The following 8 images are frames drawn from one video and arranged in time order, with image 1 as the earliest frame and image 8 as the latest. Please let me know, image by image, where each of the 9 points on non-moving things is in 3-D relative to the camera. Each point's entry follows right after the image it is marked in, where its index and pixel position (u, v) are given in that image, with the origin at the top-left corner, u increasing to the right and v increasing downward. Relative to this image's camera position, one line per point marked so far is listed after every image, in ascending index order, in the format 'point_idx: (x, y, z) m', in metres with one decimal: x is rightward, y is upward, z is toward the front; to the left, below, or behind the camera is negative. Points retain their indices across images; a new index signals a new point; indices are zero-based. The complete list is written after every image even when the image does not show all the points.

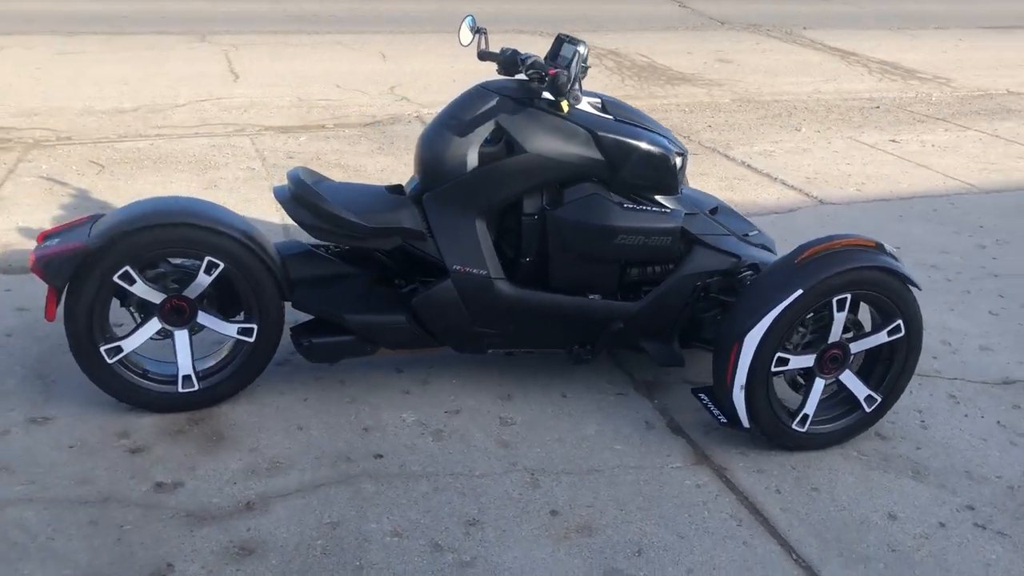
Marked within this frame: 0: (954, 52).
0: (+6.9, +3.7, +14.9) m
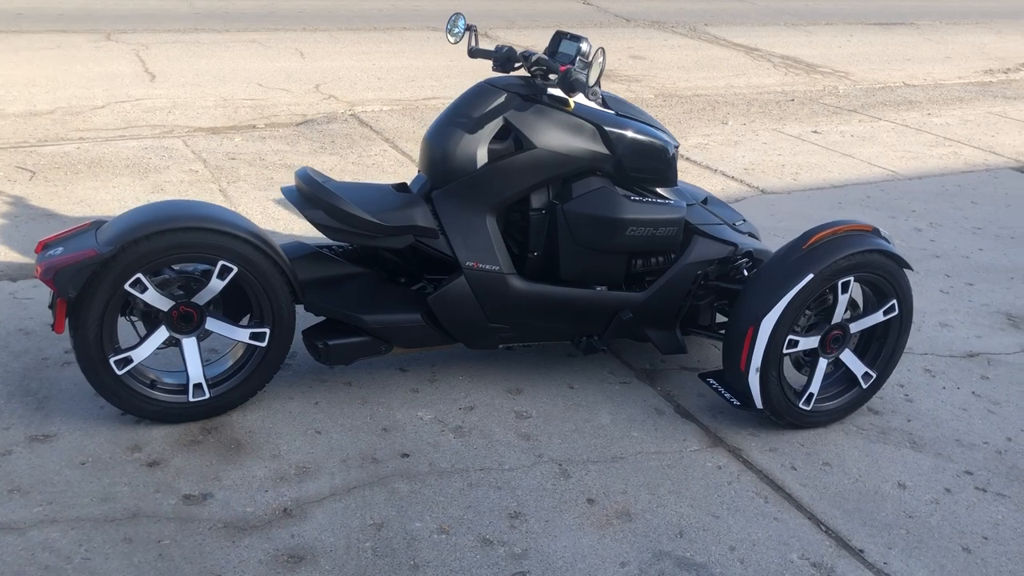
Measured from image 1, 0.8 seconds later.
0: (+5.5, +4.0, +15.6) m
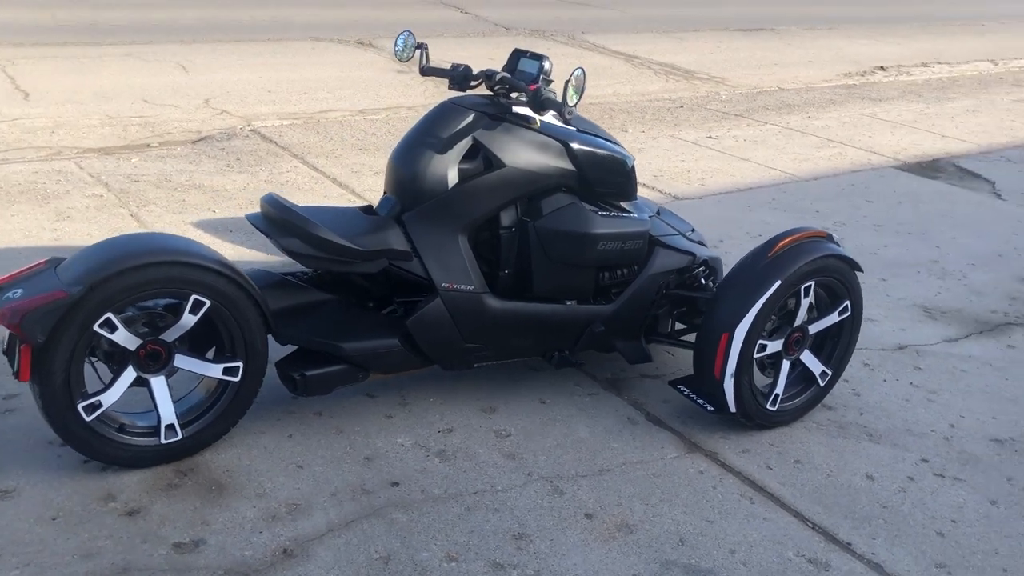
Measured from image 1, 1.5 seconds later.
0: (+3.6, +4.1, +16.3) m
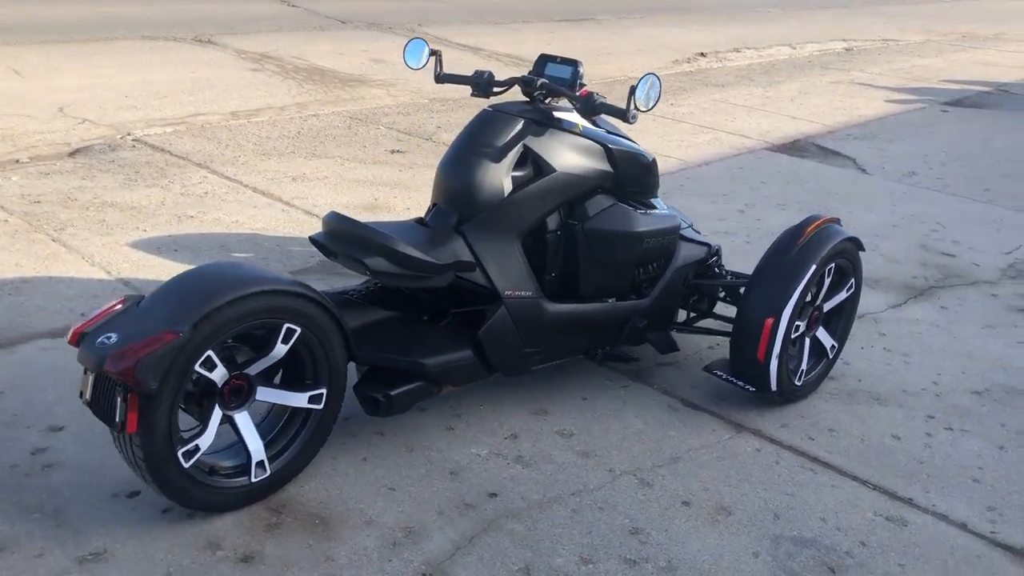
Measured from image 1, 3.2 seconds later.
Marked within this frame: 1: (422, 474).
0: (+0.8, +4.3, +16.7) m
1: (-0.3, -0.7, +3.6) m
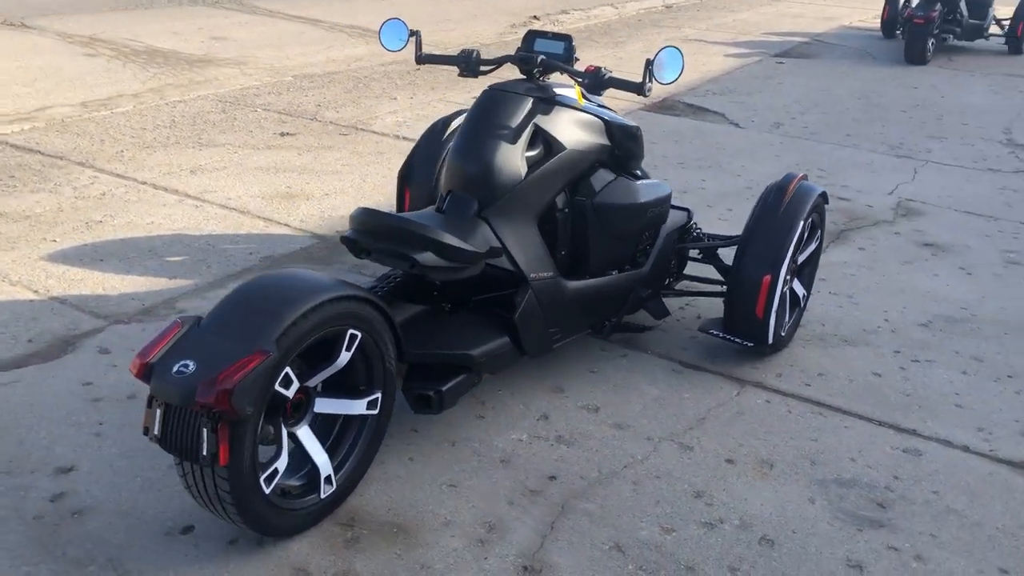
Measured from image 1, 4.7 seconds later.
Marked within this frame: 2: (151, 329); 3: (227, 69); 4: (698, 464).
0: (-2.1, +4.8, +16.4) m
1: (-0.1, -0.7, +3.5) m
2: (-1.7, -0.2, +4.4) m
3: (-3.3, +2.6, +11.0) m
4: (+0.7, -0.7, +3.6) m
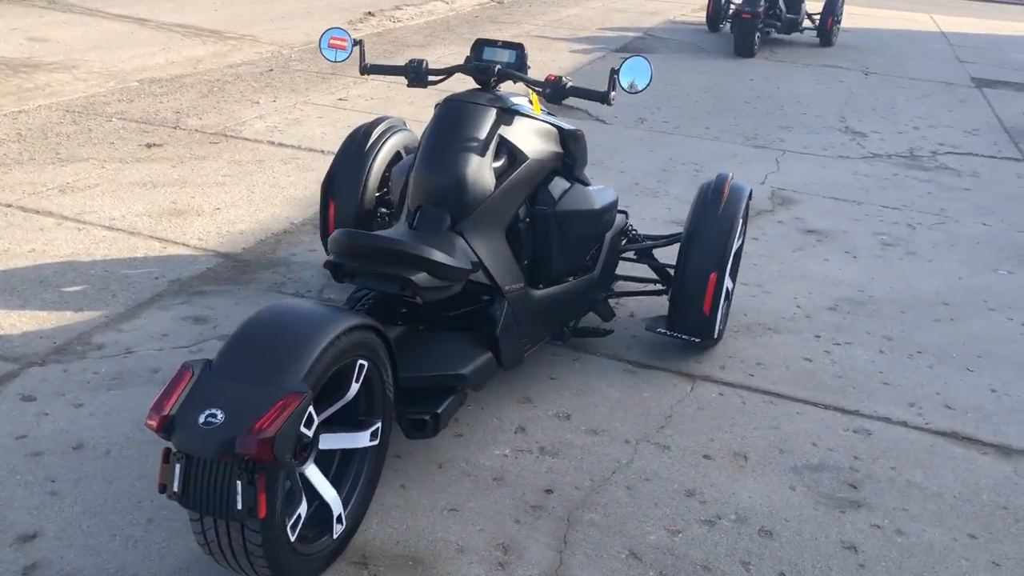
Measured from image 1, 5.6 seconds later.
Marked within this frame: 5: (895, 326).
0: (-4.8, +4.6, +15.7) m
1: (-0.2, -0.7, +3.4) m
2: (-1.9, -0.3, +4.0) m
3: (-4.9, +2.3, +10.2) m
4: (+0.7, -0.7, +3.7) m
5: (+2.1, -0.2, +5.2) m
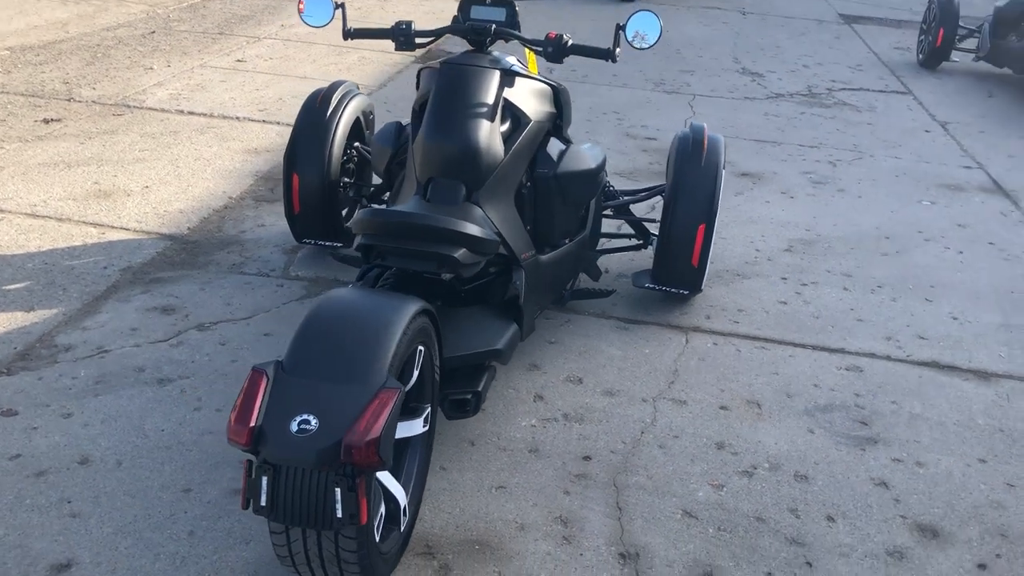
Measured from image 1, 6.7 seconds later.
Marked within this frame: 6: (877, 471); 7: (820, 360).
0: (-6.7, +4.9, +14.5) m
1: (0.0, -0.6, +3.4) m
2: (-1.8, -0.3, +3.7) m
3: (-5.8, +2.4, +9.2) m
4: (+0.7, -0.5, +3.8) m
5: (+1.9, +0.1, +5.4) m
6: (+1.4, -0.7, +3.5) m
7: (+1.4, -0.3, +4.3) m
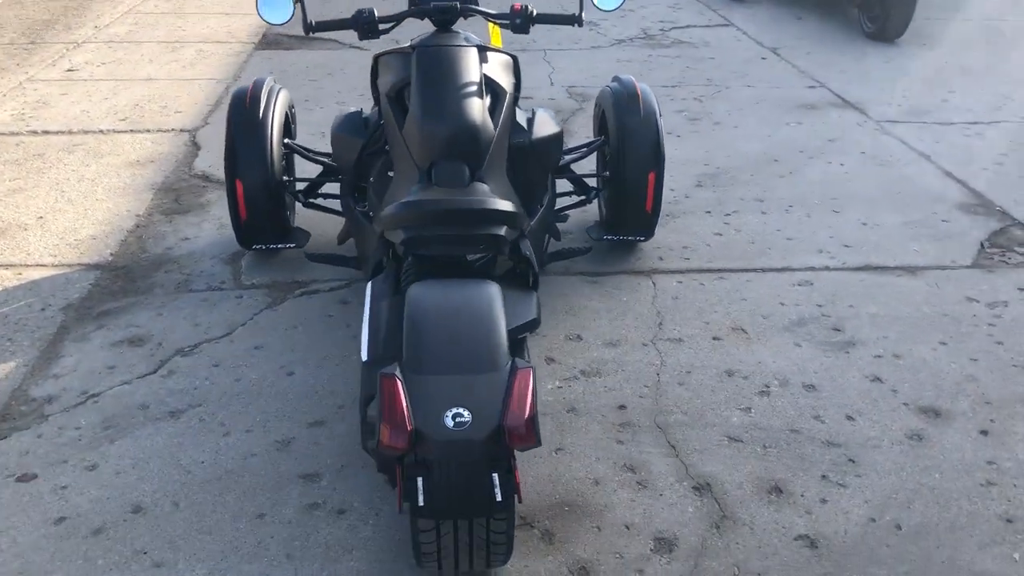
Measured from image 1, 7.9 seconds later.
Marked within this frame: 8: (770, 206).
0: (-9.4, +4.1, +12.8) m
1: (+0.2, -0.5, +3.5) m
2: (-1.7, -0.5, +3.5) m
3: (-7.1, +1.6, +7.9) m
4: (+0.8, -0.3, +4.0) m
5: (+1.5, +0.6, +5.9) m
6: (+1.5, -0.3, +3.9) m
7: (+1.3, 0.0, +4.7) m
8: (+1.5, +0.5, +5.6) m
